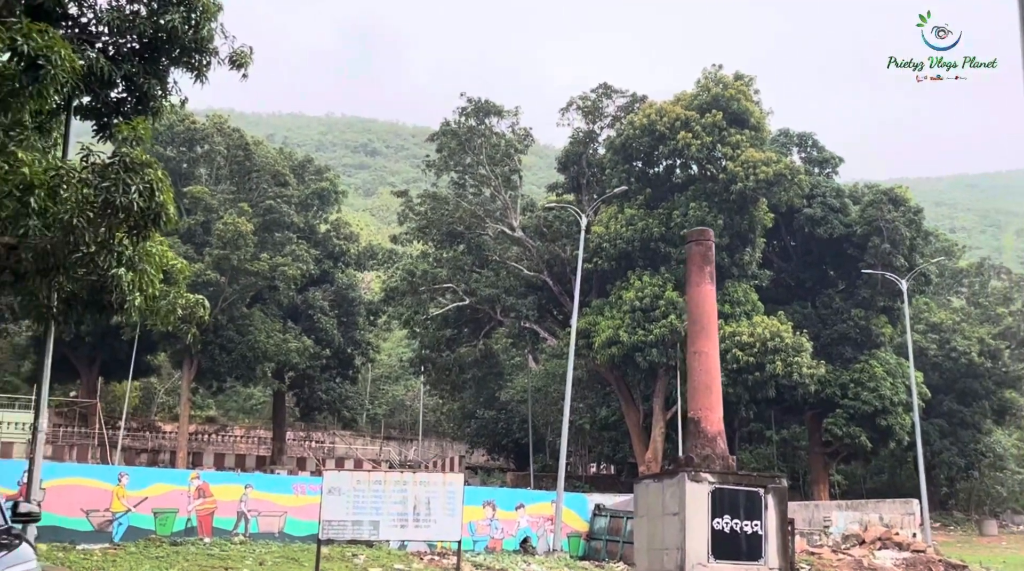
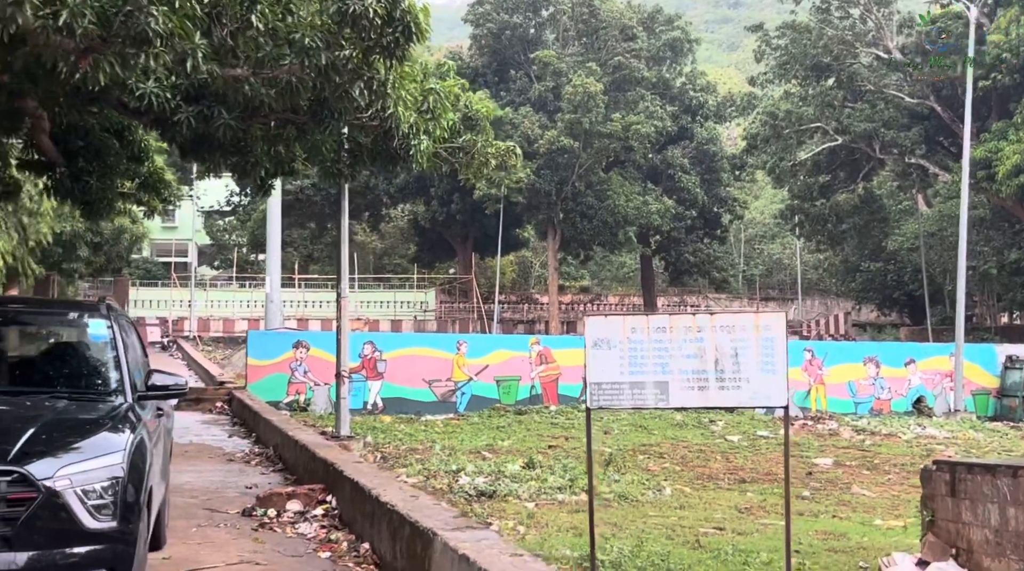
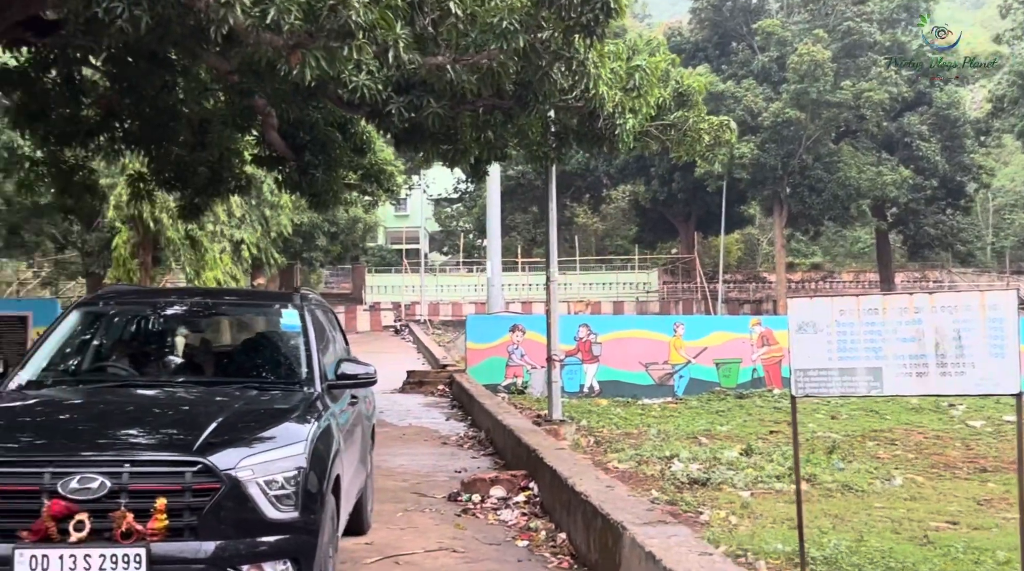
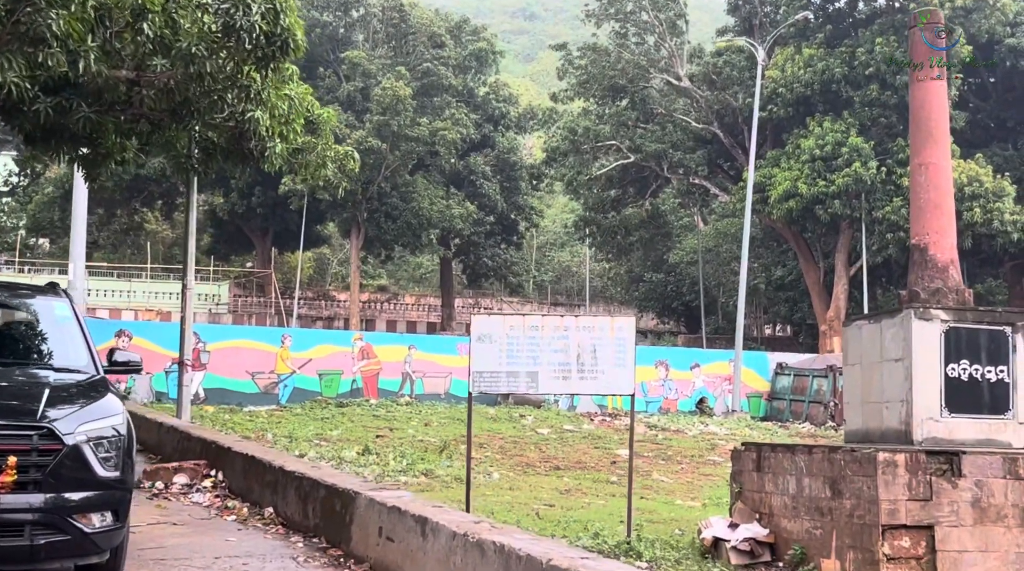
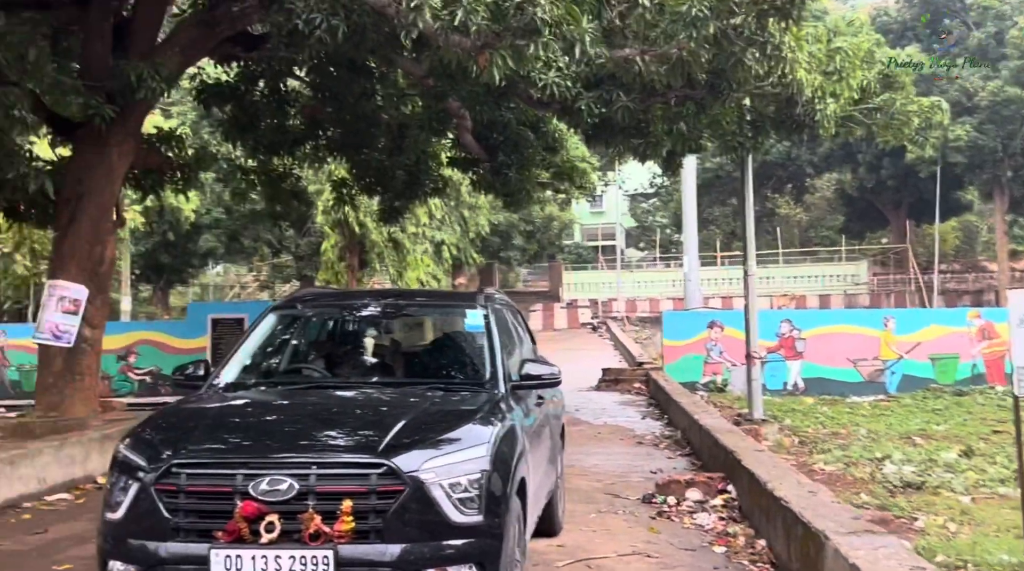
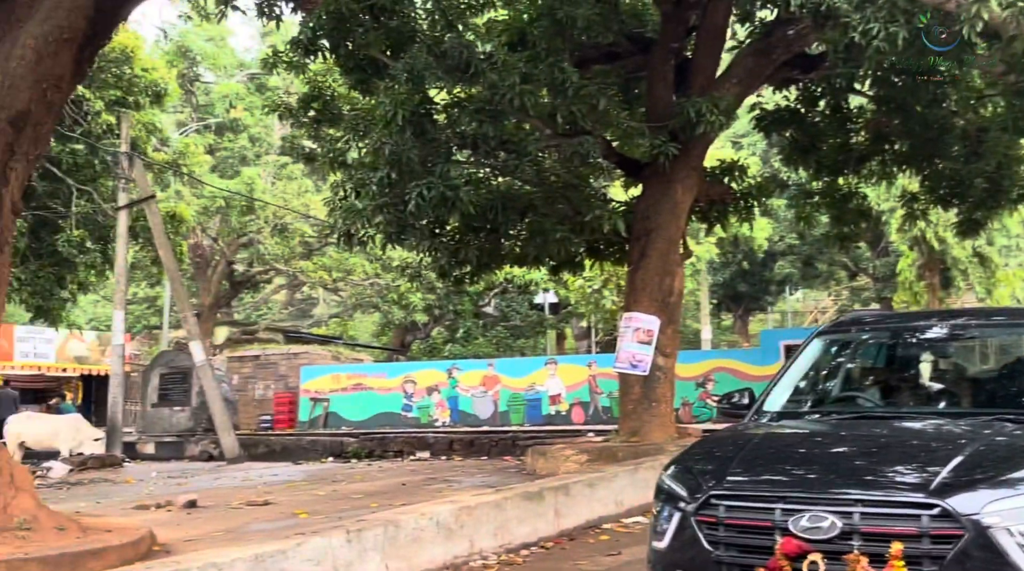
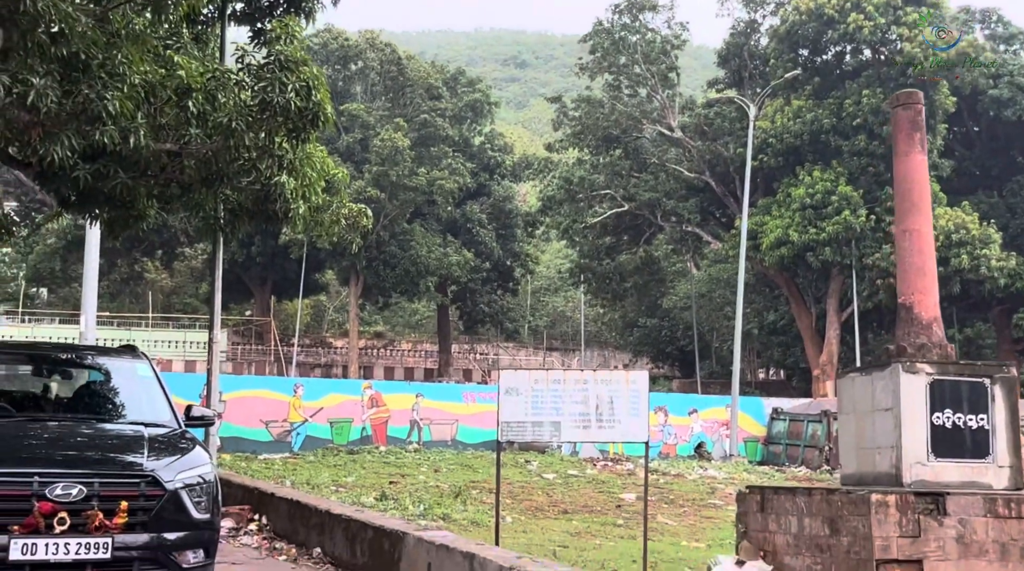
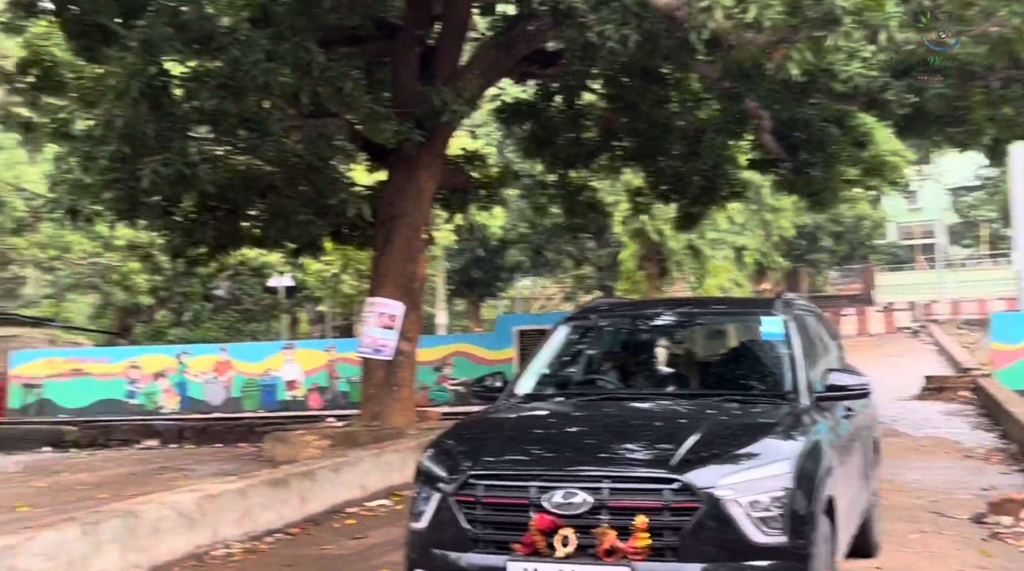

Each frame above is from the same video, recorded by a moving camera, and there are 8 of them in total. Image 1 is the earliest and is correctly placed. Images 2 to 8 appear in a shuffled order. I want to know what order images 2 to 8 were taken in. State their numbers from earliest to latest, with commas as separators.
7, 4, 2, 3, 5, 8, 6
